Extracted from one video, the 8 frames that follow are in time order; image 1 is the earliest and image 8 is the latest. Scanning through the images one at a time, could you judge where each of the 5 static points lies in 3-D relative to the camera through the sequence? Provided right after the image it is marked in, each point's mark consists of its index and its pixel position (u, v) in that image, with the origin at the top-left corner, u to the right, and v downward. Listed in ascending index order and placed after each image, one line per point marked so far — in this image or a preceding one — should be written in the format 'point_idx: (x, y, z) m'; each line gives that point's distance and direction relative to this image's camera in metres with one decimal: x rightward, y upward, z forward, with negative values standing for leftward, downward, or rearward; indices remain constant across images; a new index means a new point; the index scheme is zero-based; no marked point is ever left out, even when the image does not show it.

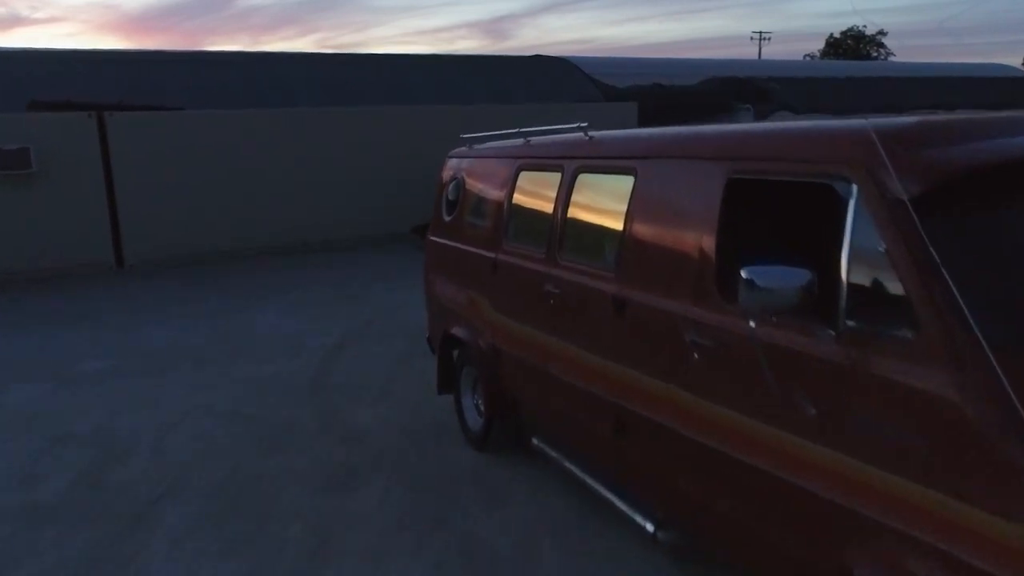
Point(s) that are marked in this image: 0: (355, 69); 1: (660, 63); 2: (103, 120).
0: (-2.3, +3.1, +11.0) m
1: (+3.2, +5.0, +17.1) m
2: (-3.9, +1.6, +7.3) m
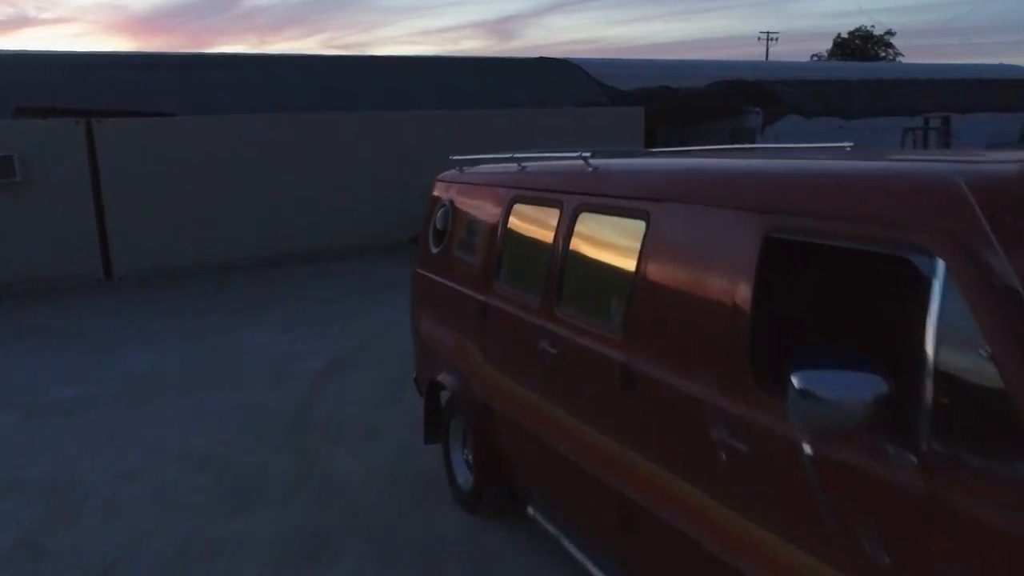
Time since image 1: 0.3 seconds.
0: (-2.2, +3.0, +10.7) m
1: (+3.3, +4.9, +16.8) m
2: (-3.8, +1.5, +7.1) m
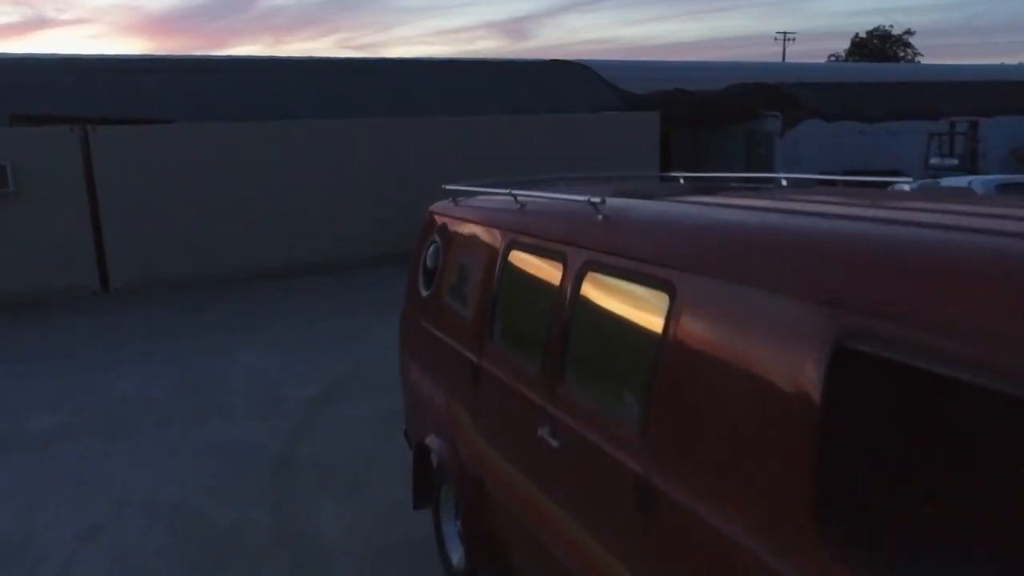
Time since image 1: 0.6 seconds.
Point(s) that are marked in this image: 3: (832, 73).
0: (-2.1, +2.9, +10.5) m
1: (+3.6, +4.7, +16.4) m
2: (-3.8, +1.4, +6.8) m
3: (+6.9, +4.6, +16.7) m
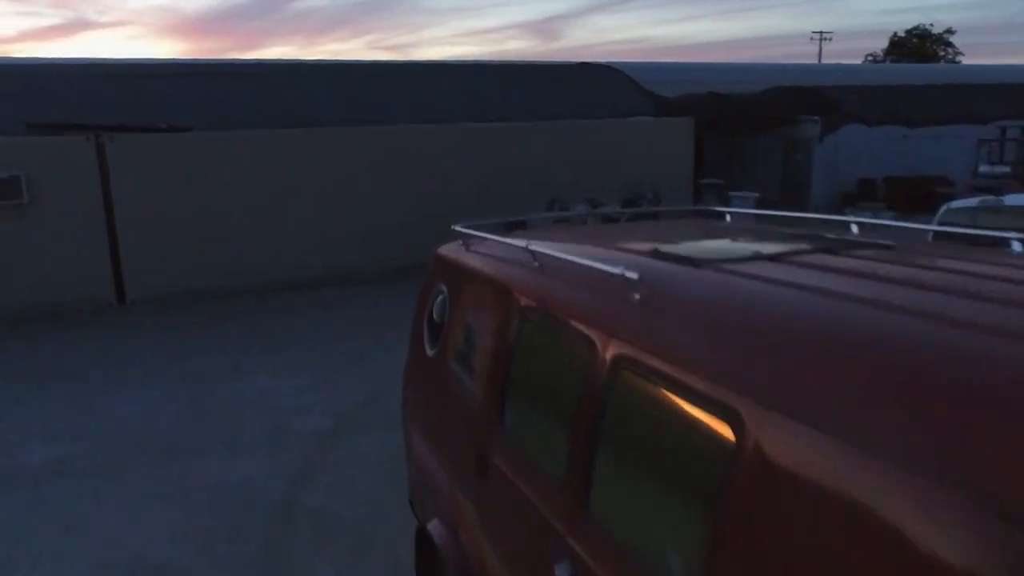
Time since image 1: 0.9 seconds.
0: (-1.7, +2.7, +10.3) m
1: (+4.2, +4.5, +16.0) m
2: (-3.5, +1.2, +6.7) m
3: (+7.5, +4.4, +16.2) m
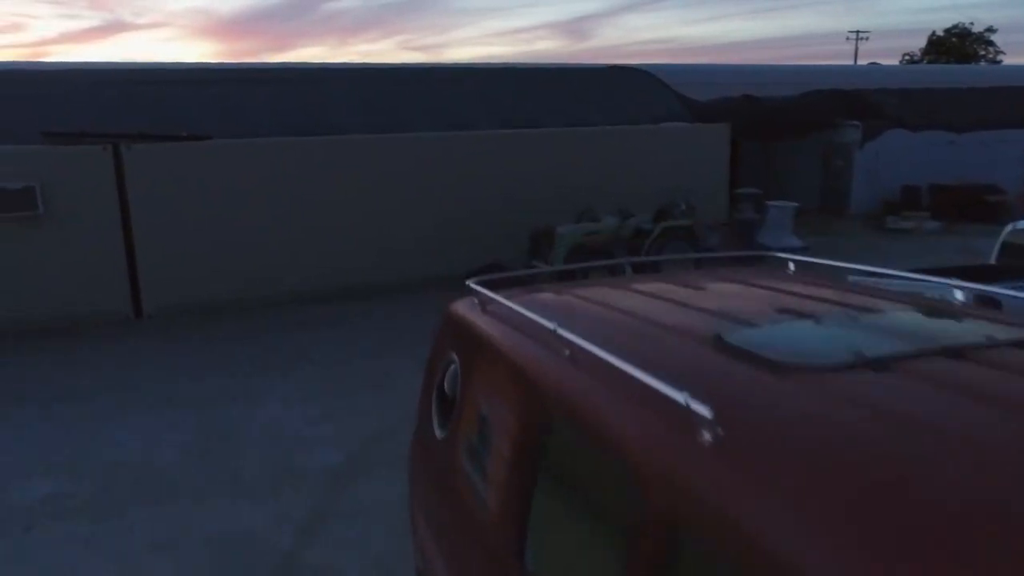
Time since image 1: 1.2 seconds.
0: (-1.3, +2.6, +10.0) m
1: (+4.8, +4.4, +15.5) m
2: (-3.3, +1.1, +6.5) m
3: (+8.1, +4.3, +15.6) m
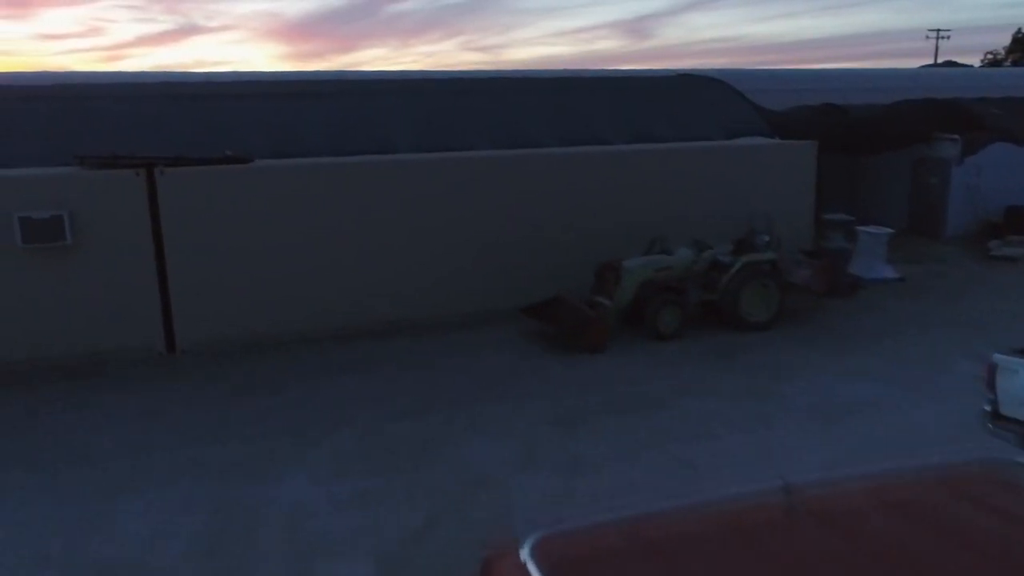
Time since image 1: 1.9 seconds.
0: (-0.5, +2.3, +9.4) m
1: (+5.9, +4.0, +14.5) m
2: (-2.8, +0.9, +6.1) m
3: (+9.3, +3.8, +14.3) m
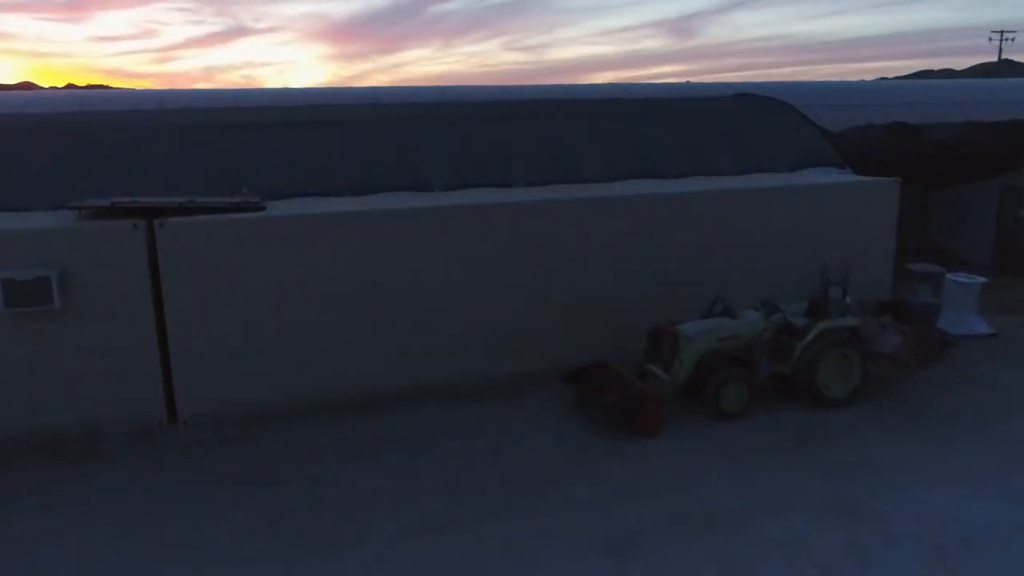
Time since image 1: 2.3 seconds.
0: (-0.1, +1.8, +8.7) m
1: (+6.7, +3.4, +13.4) m
2: (-2.5, +0.4, +5.4) m
3: (+10.0, +3.2, +13.0) m
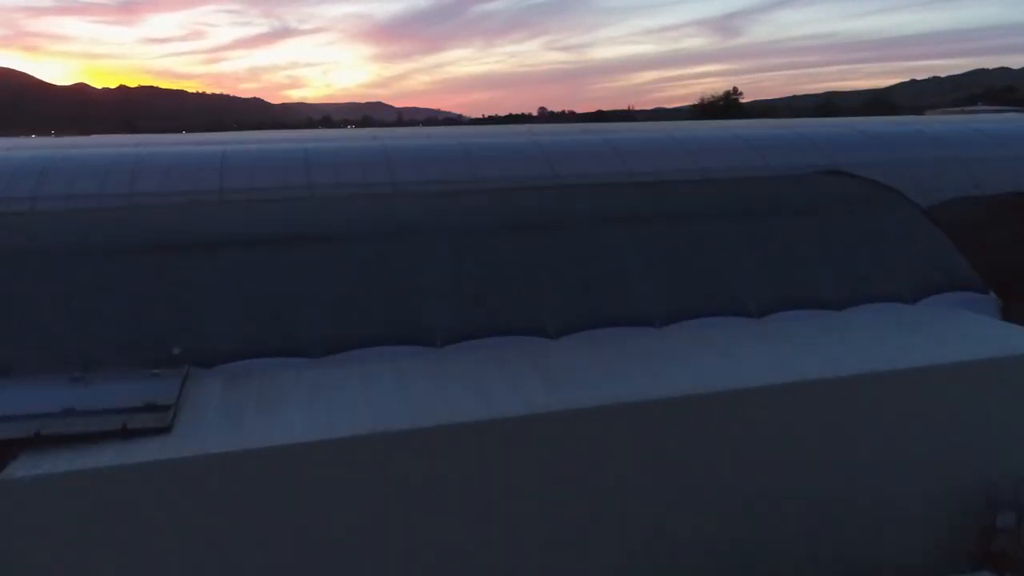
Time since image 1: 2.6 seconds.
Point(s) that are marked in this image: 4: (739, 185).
0: (+0.2, +0.5, +6.7) m
1: (+7.2, +2.0, +11.0) m
2: (-2.4, -0.9, +3.5) m
3: (+10.5, +1.7, +10.5) m
4: (+2.4, +1.0, +7.7) m
